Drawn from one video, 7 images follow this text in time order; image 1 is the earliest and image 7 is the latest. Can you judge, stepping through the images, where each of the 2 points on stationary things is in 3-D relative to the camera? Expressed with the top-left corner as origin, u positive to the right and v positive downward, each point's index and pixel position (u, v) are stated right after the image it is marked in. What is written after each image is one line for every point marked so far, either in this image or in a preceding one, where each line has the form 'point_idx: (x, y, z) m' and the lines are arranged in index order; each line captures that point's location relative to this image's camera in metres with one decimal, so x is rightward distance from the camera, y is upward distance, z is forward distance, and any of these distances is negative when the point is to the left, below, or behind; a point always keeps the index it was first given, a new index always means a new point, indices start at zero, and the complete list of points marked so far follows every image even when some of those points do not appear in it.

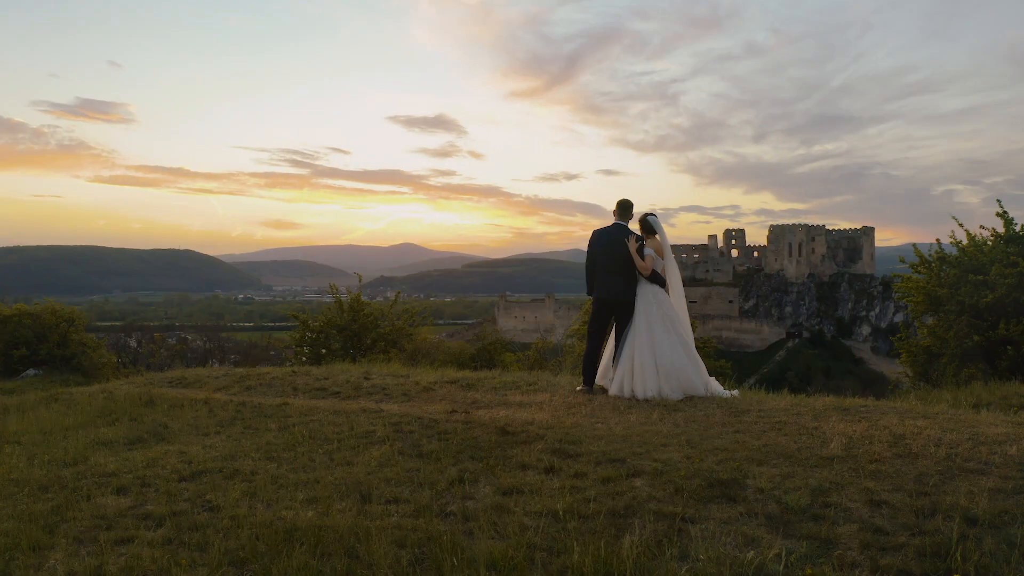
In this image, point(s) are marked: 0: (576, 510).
0: (+0.4, -1.4, +4.0) m
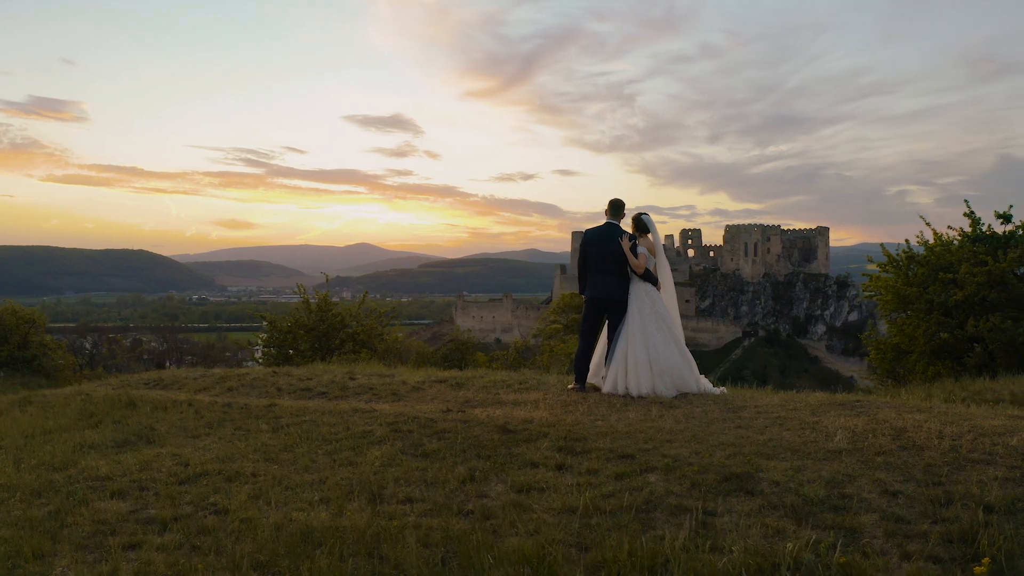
0: (+0.5, -1.3, +4.0) m
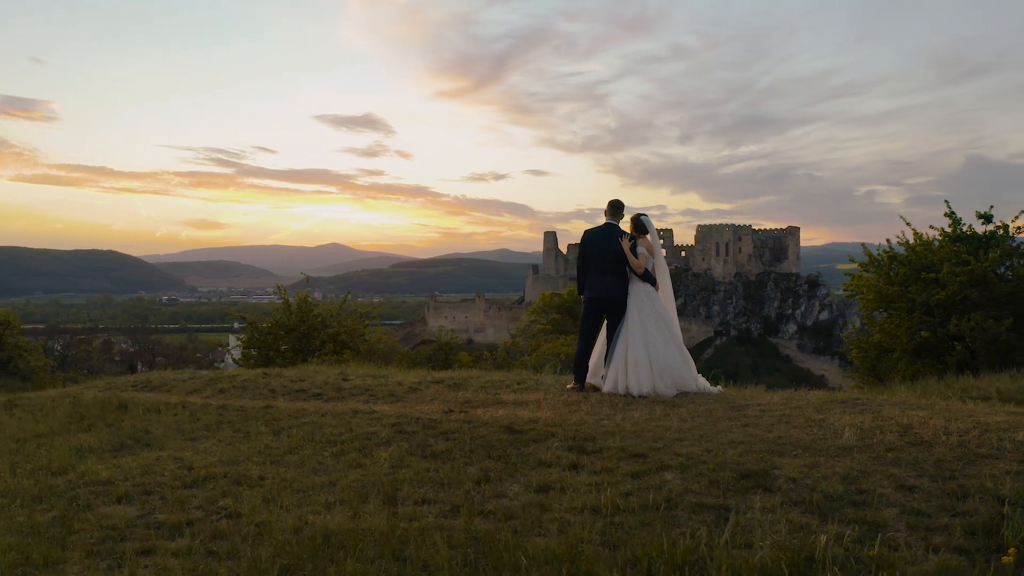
0: (+0.7, -1.3, +4.1) m
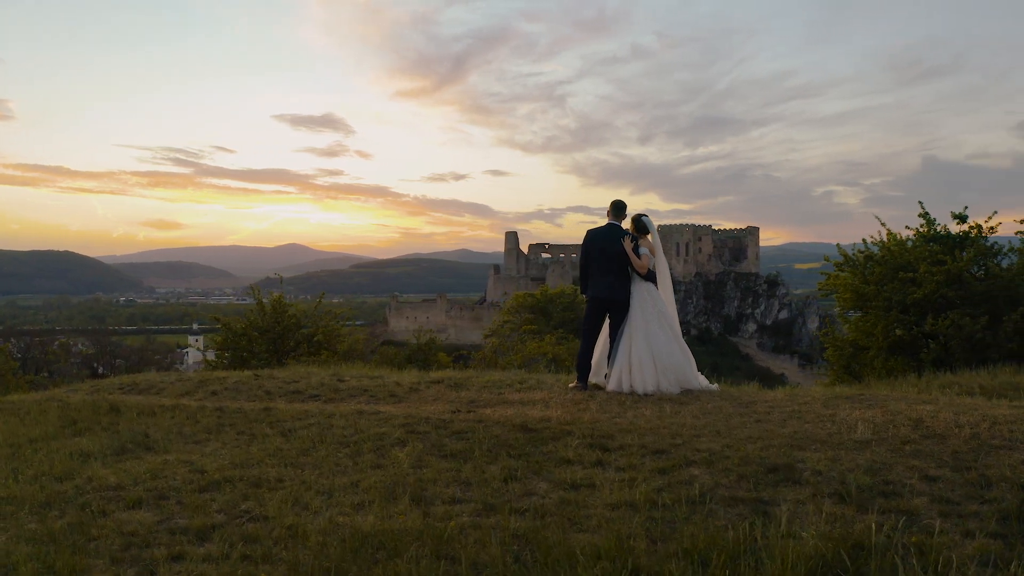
0: (+0.9, -1.3, +4.2) m
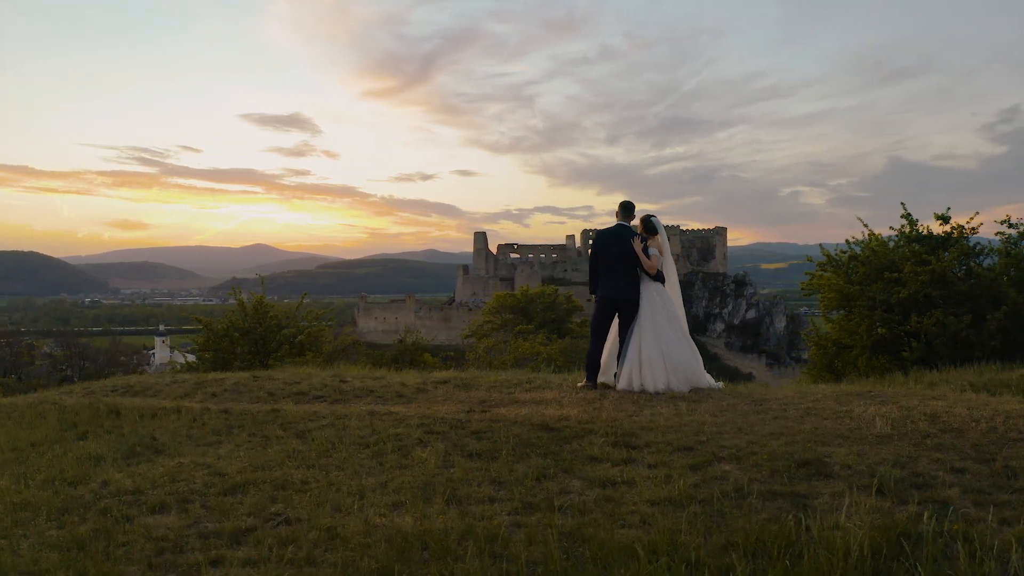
0: (+1.2, -1.4, +4.3) m
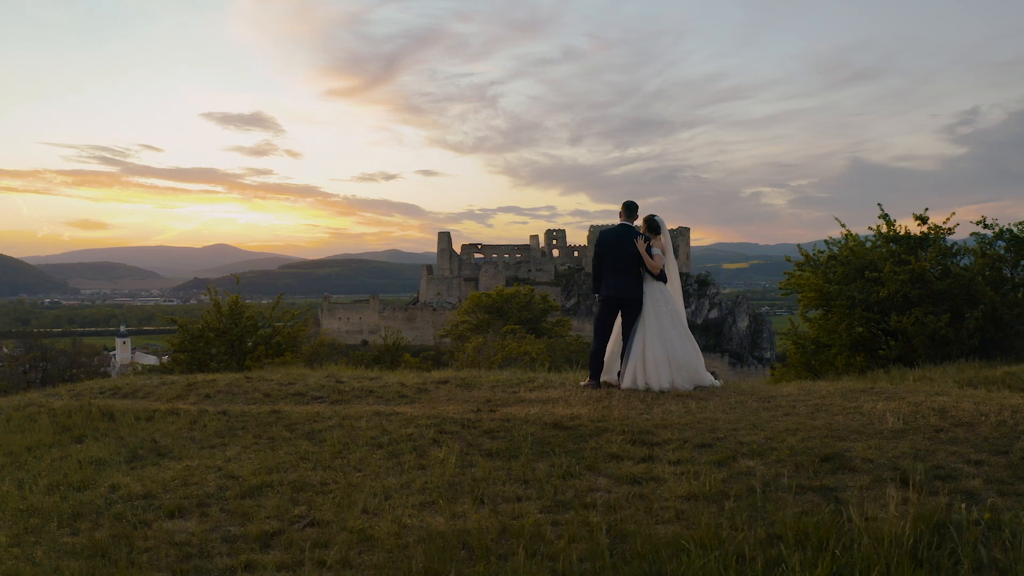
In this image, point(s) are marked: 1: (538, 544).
0: (+1.4, -1.4, +4.4) m
1: (+0.2, -1.6, +4.0) m
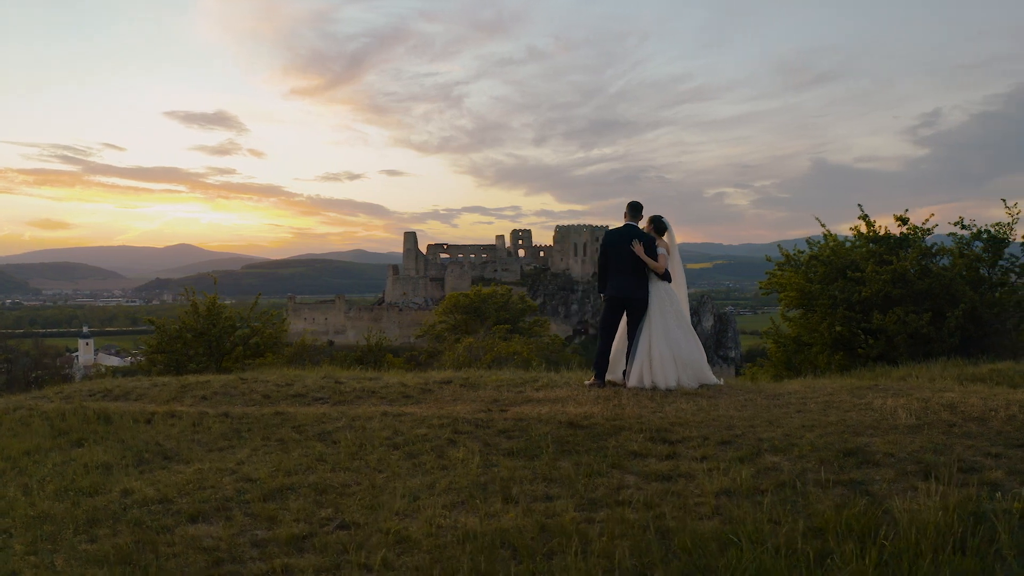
0: (+1.7, -1.4, +4.5) m
1: (+0.5, -1.6, +4.1) m
